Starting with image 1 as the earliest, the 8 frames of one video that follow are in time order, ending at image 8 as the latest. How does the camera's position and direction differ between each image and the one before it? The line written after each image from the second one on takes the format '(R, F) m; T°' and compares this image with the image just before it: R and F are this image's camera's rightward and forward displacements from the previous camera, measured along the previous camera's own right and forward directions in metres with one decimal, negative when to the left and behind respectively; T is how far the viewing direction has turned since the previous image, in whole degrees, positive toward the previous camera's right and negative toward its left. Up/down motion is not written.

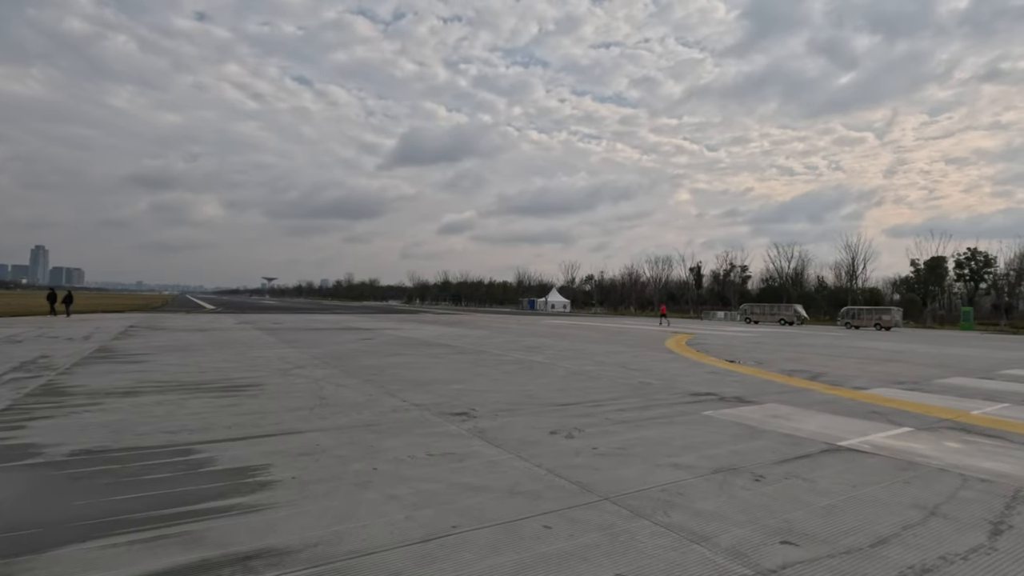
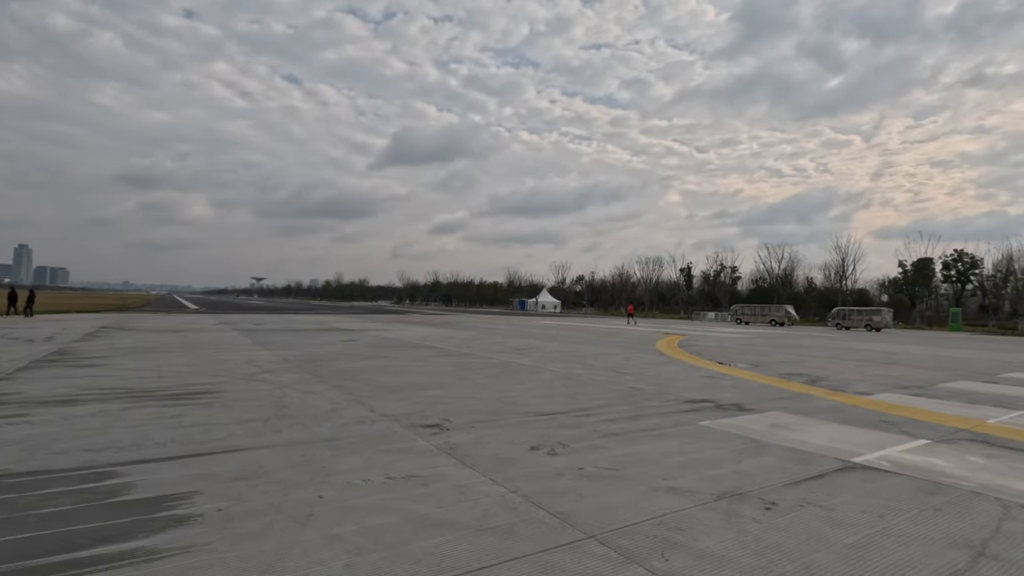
(+0.2, +0.7) m; +1°
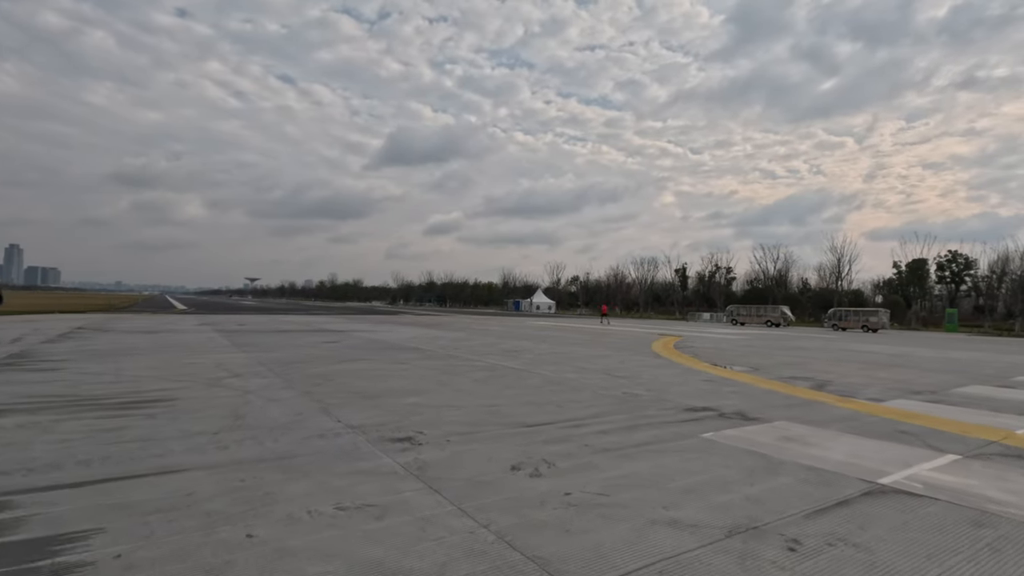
(+0.2, +0.7) m; +1°
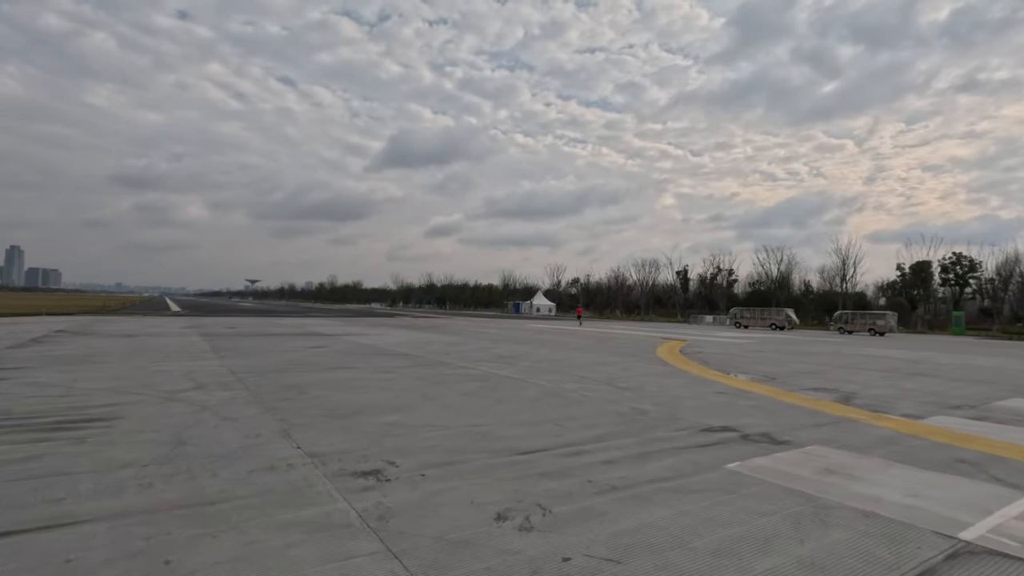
(+0.1, +1.0) m; 0°
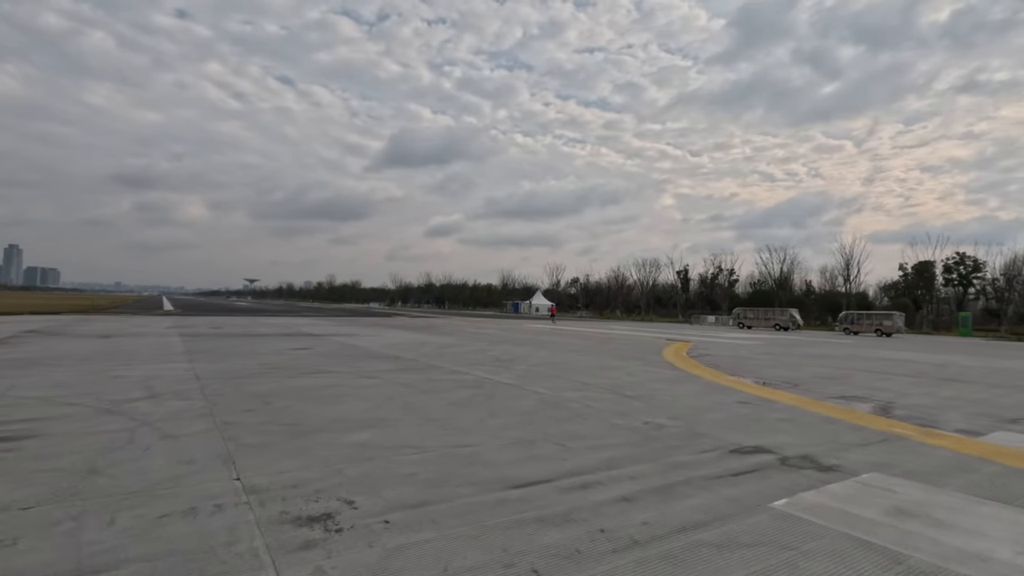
(+0.1, +1.1) m; 0°
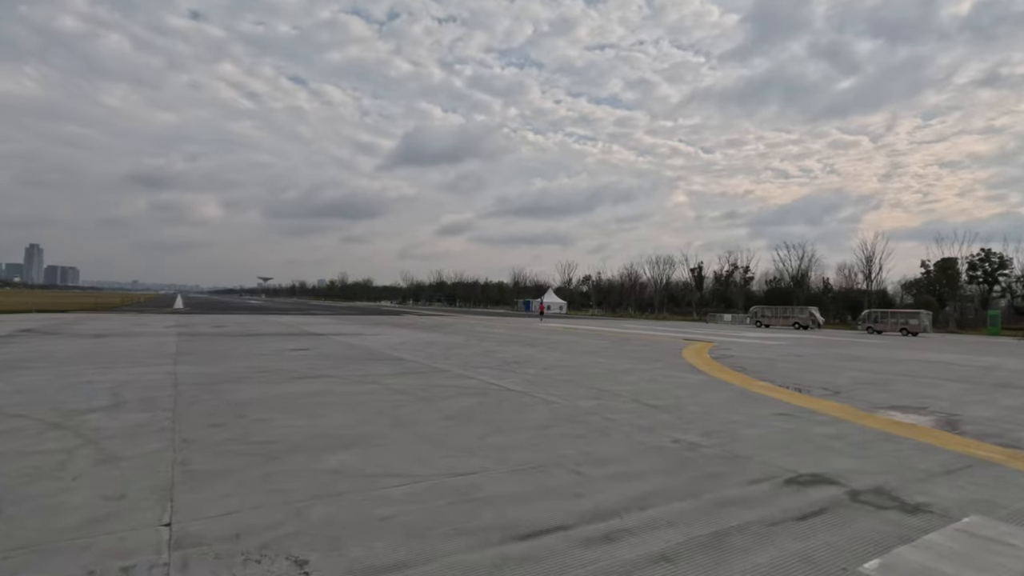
(0.0, +1.0) m; -1°
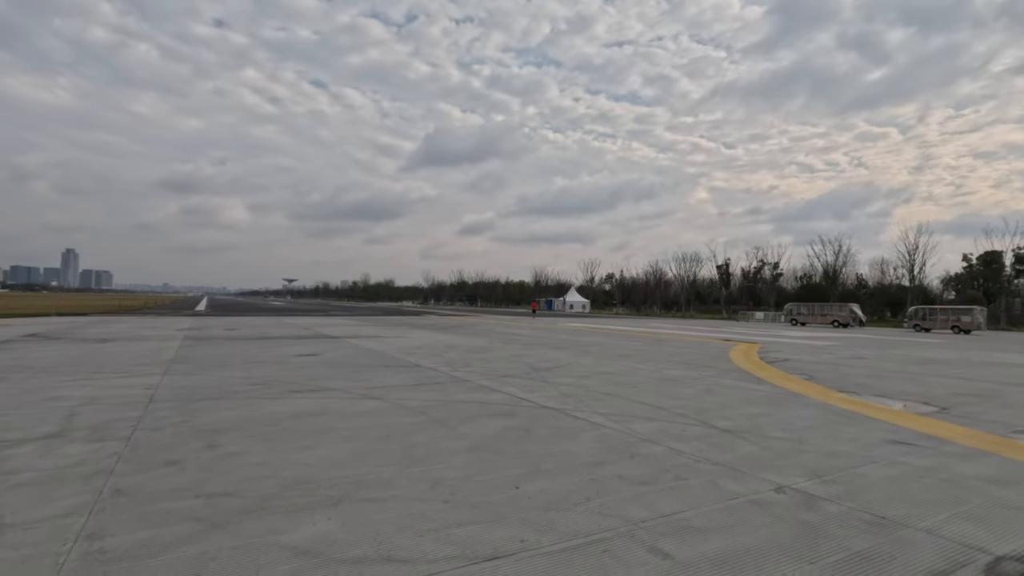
(-0.2, +1.5) m; -2°
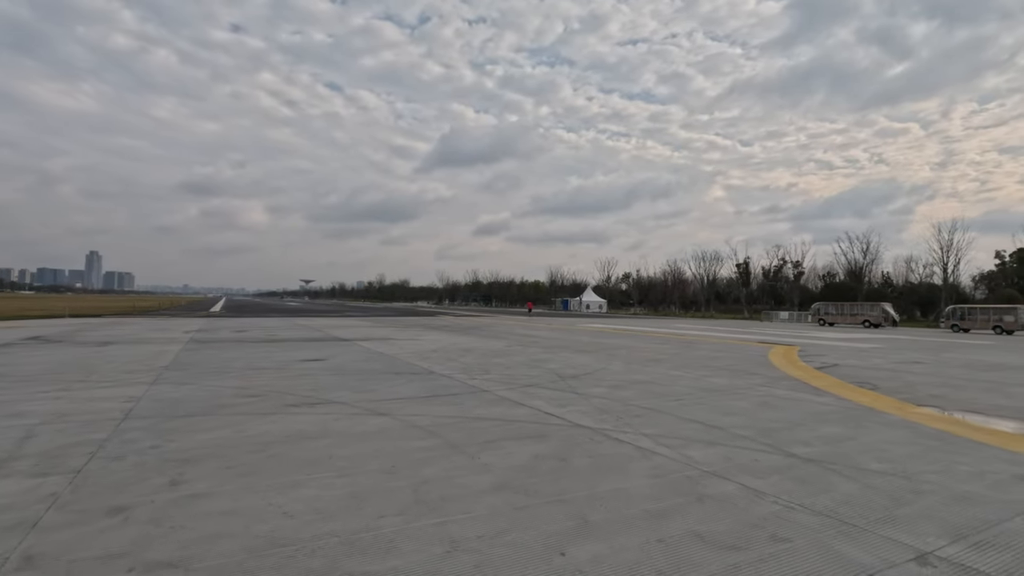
(-0.2, +1.1) m; -2°
